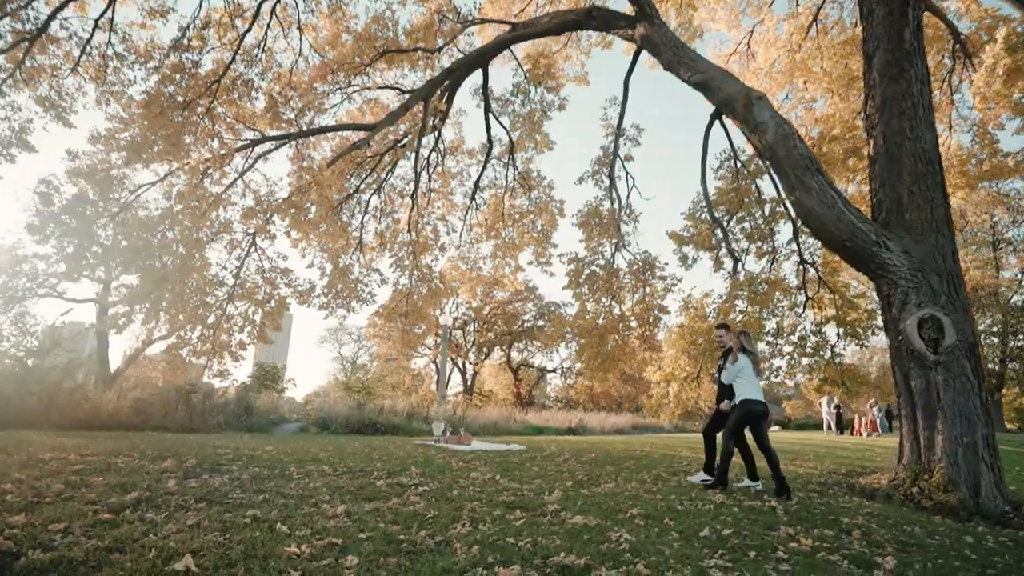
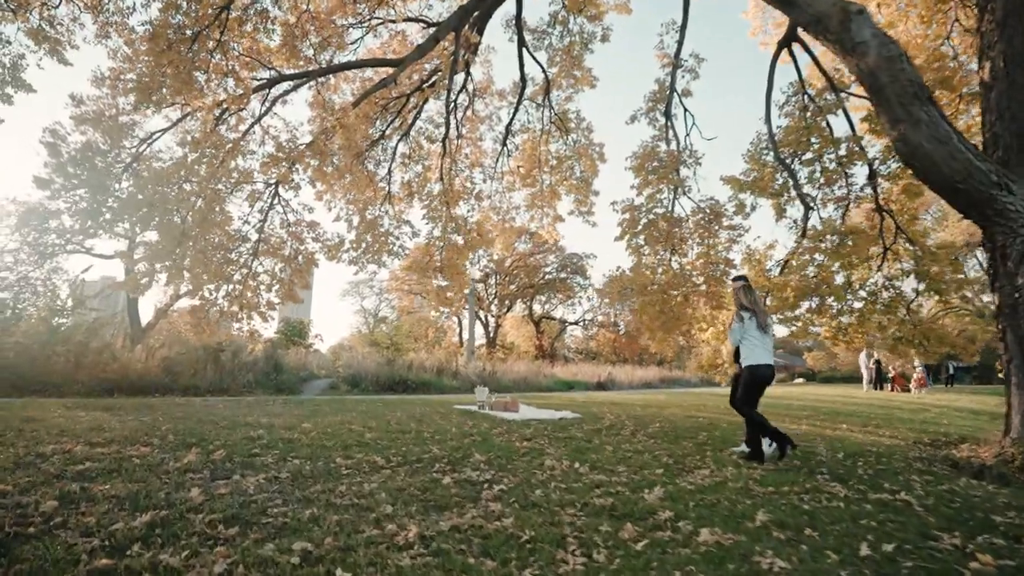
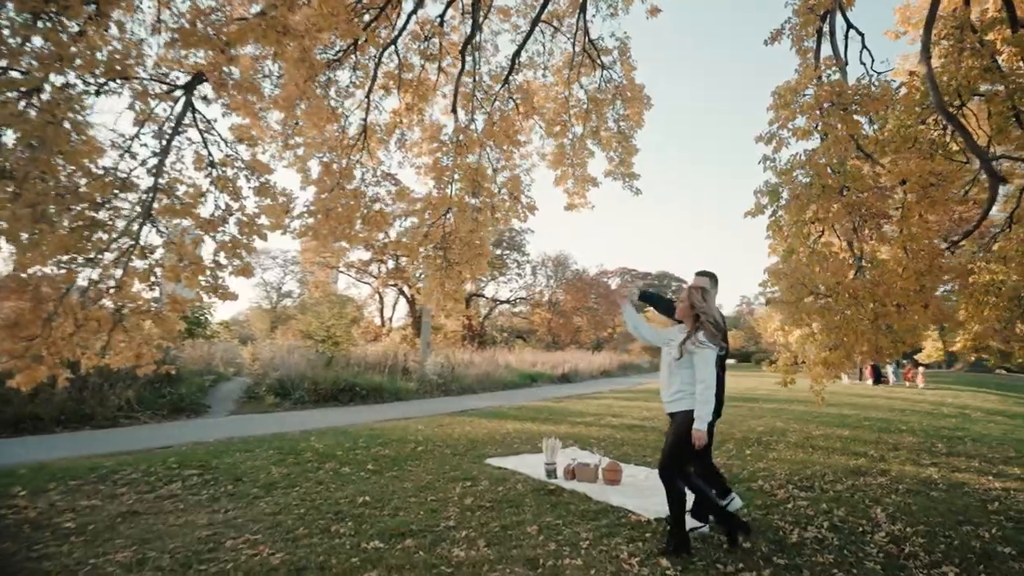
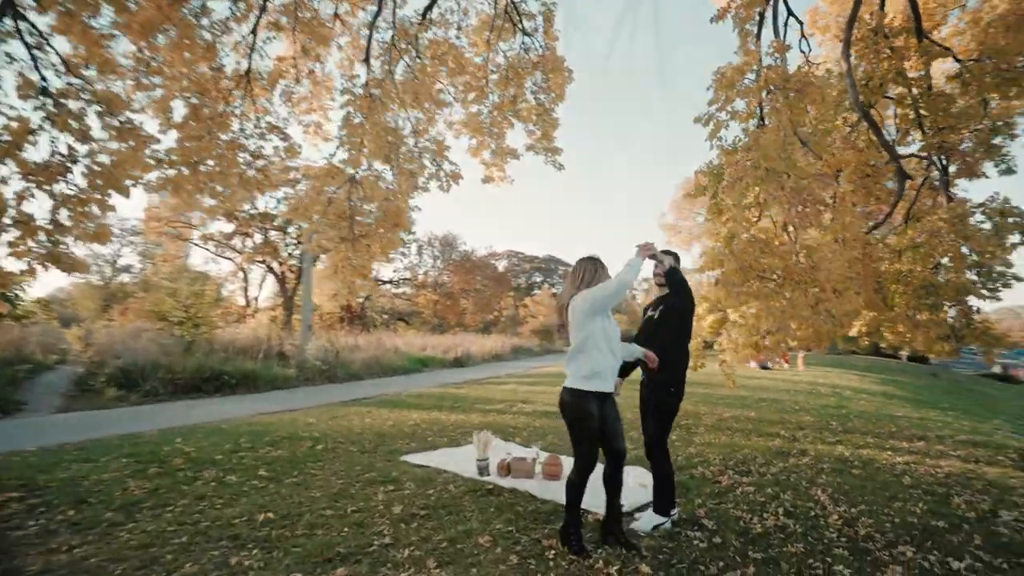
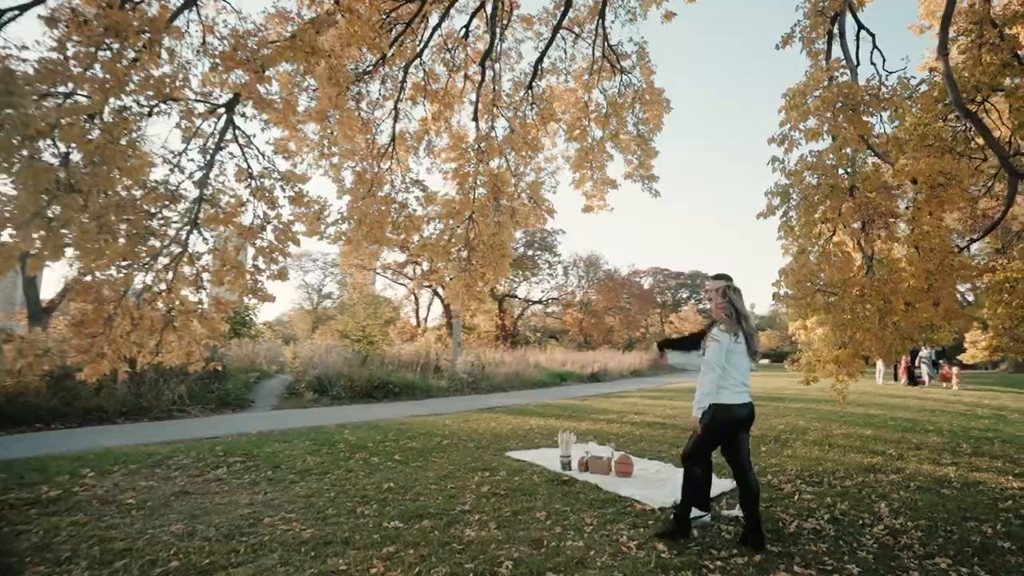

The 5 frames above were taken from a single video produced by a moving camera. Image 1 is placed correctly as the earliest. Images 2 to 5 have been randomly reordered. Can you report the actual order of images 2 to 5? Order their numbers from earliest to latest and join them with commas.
2, 5, 3, 4
